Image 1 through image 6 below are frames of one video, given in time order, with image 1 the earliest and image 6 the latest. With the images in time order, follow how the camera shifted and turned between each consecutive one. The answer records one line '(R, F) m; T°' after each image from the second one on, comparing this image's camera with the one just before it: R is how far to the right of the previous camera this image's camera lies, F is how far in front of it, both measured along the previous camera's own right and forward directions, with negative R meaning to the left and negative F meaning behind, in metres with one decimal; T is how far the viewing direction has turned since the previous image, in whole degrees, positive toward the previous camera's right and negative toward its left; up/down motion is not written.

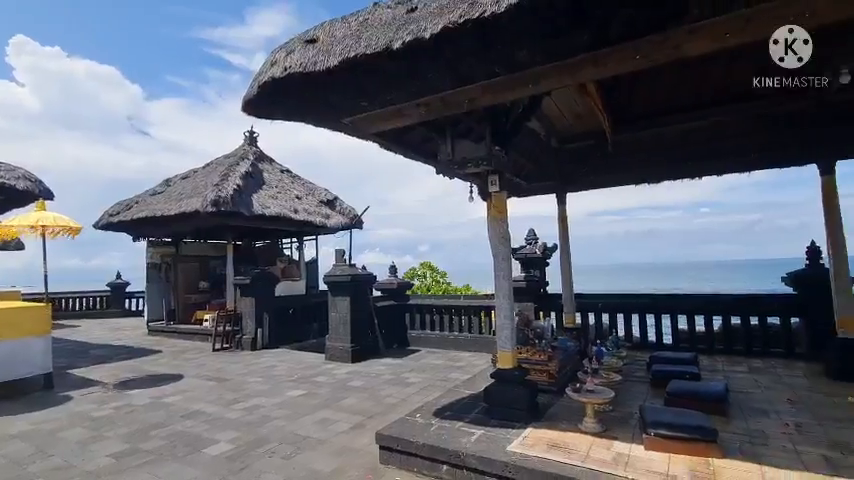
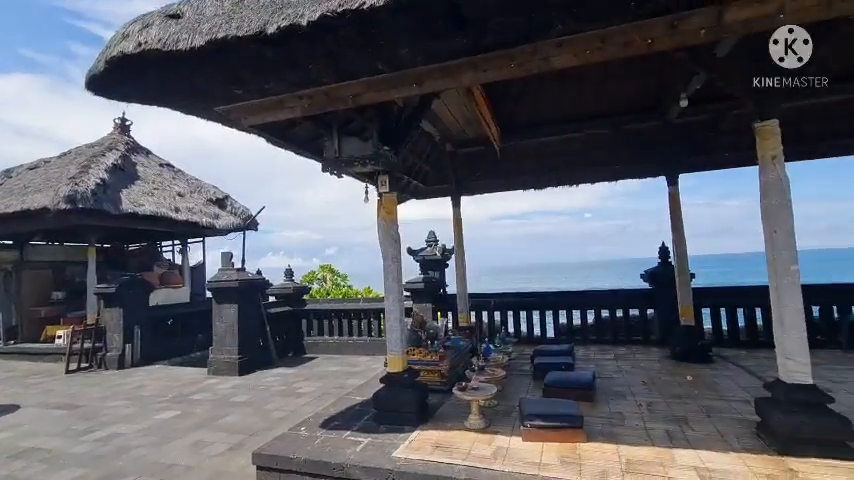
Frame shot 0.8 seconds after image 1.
(+0.2, +0.1) m; +13°
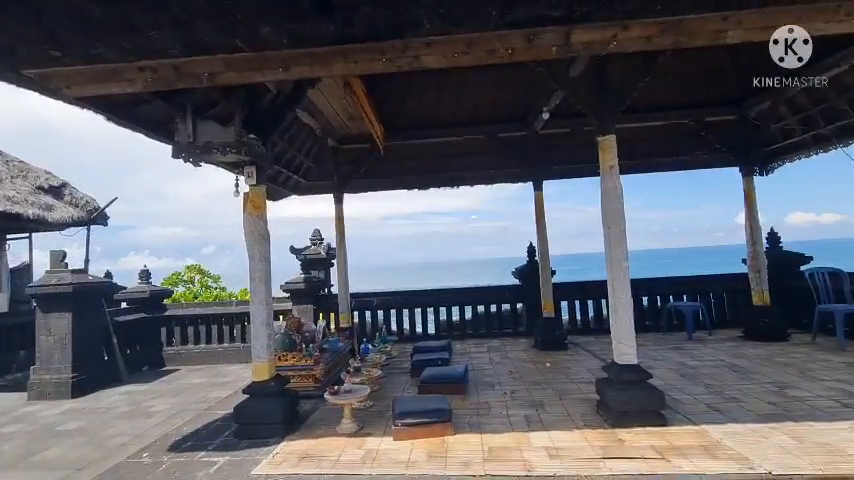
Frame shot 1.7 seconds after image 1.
(+0.1, +0.1) m; +15°
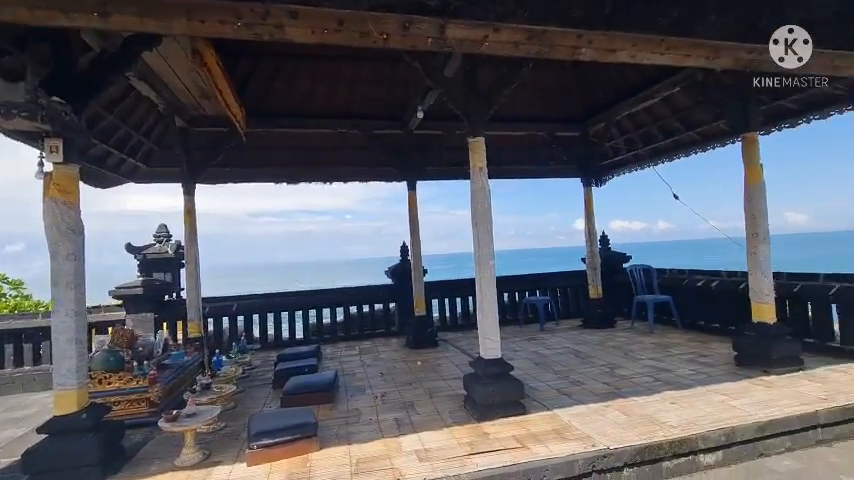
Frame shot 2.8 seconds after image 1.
(0.0, +0.2) m; +17°
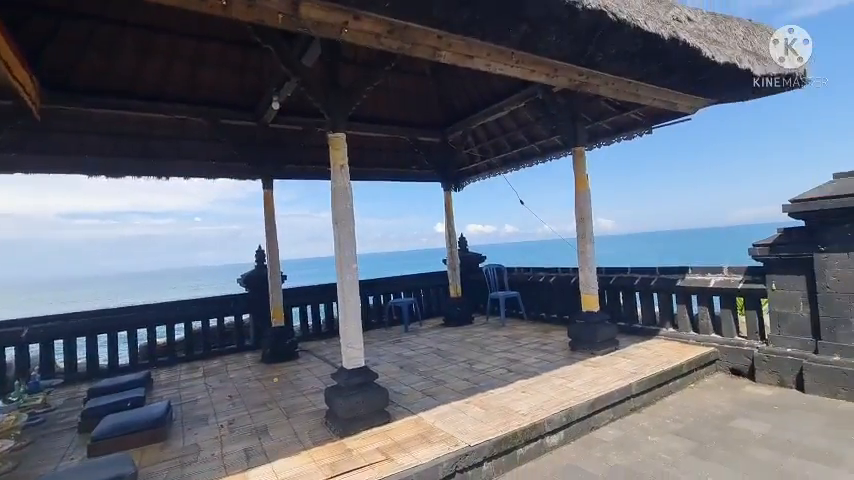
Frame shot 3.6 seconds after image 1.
(+0.1, +0.2) m; +18°
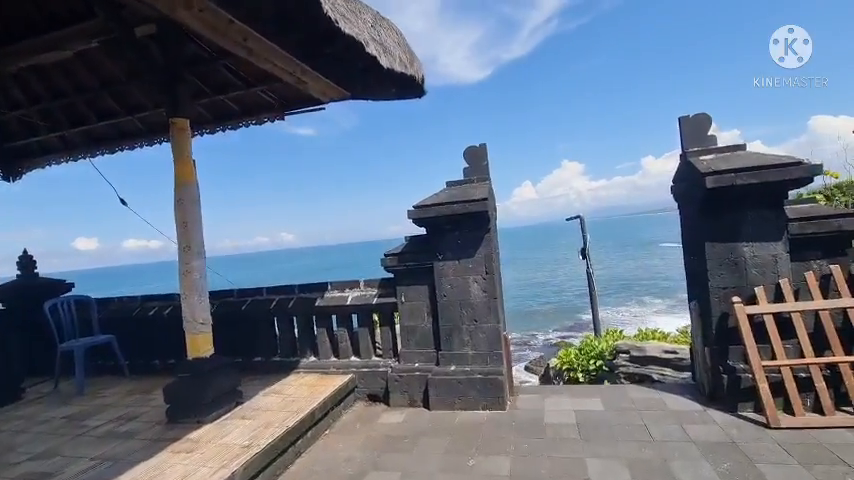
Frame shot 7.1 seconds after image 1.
(+1.0, +1.1) m; +42°
